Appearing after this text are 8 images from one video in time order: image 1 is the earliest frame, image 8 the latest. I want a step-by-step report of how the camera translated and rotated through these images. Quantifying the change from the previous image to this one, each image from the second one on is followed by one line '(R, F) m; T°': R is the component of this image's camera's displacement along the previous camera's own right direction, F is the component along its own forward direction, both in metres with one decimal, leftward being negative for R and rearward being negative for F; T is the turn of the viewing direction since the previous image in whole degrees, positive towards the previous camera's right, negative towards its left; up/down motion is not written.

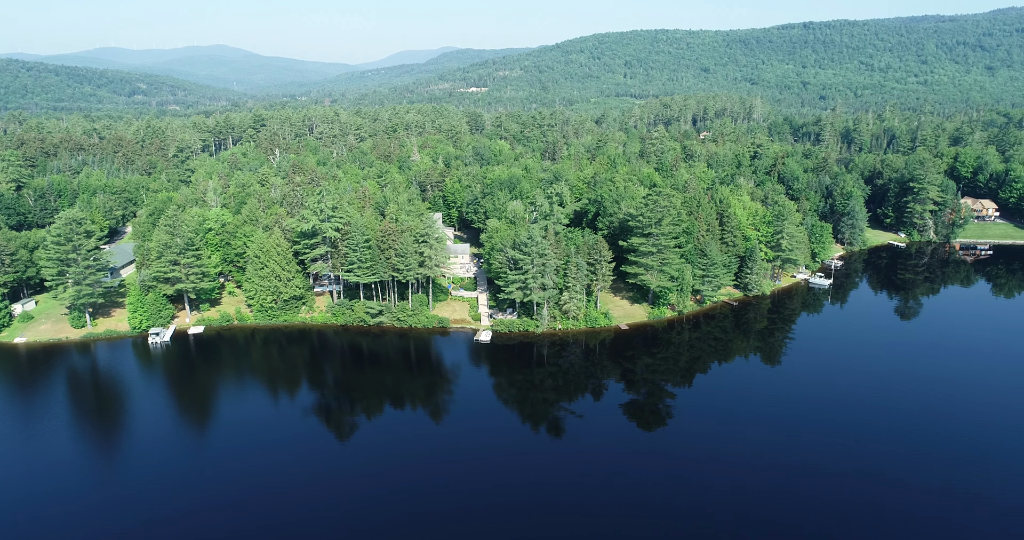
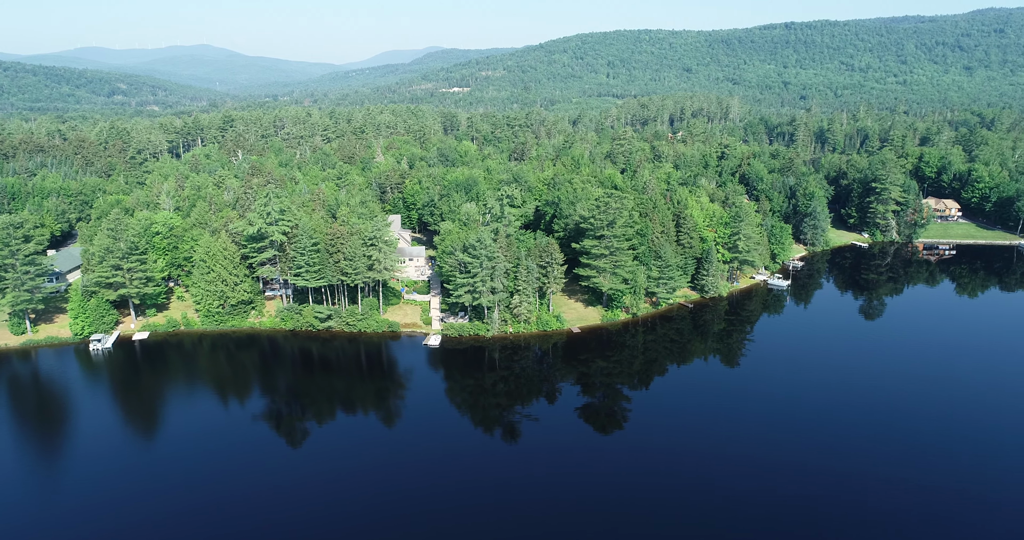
(+3.2, +0.7) m; +1°
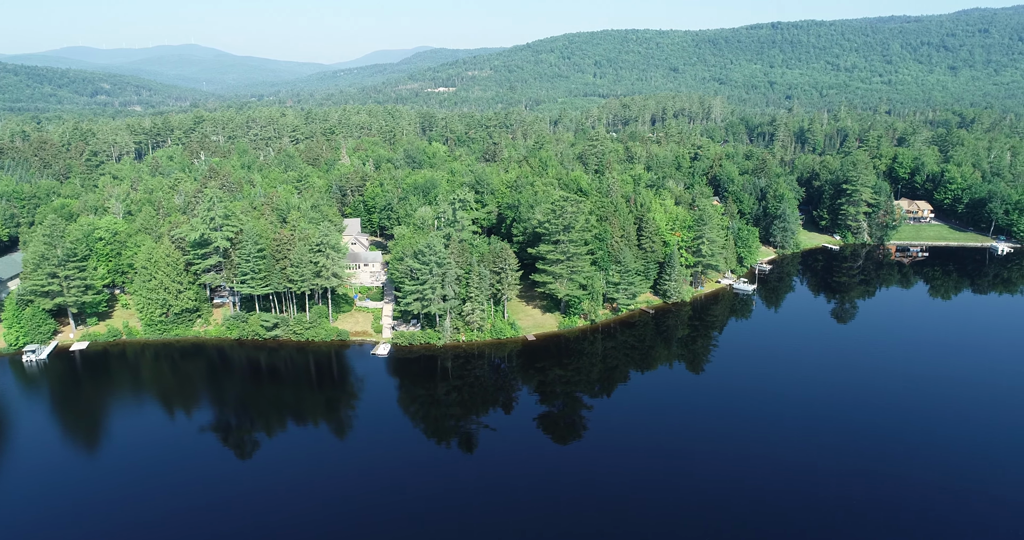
(+3.2, +1.8) m; +1°
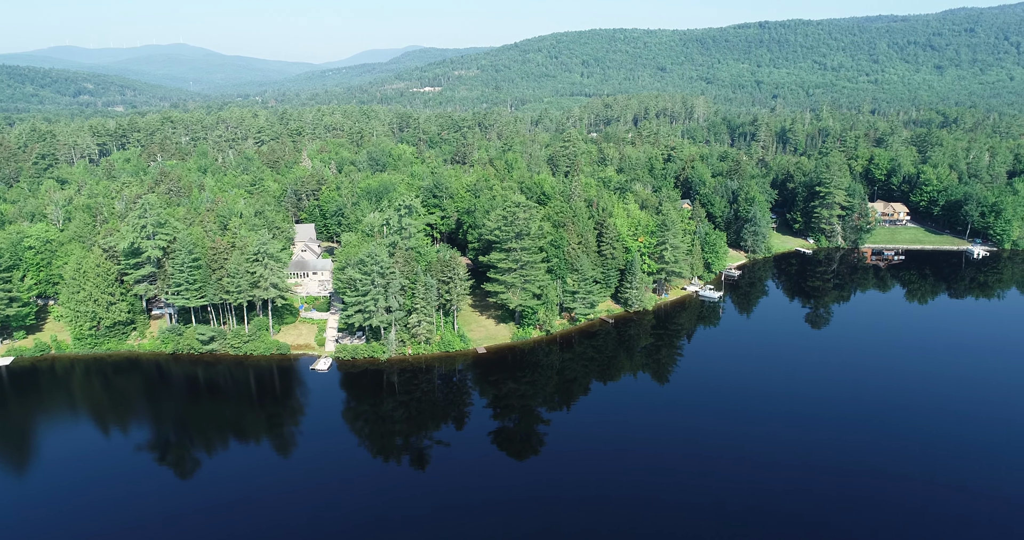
(+3.4, +2.8) m; +1°
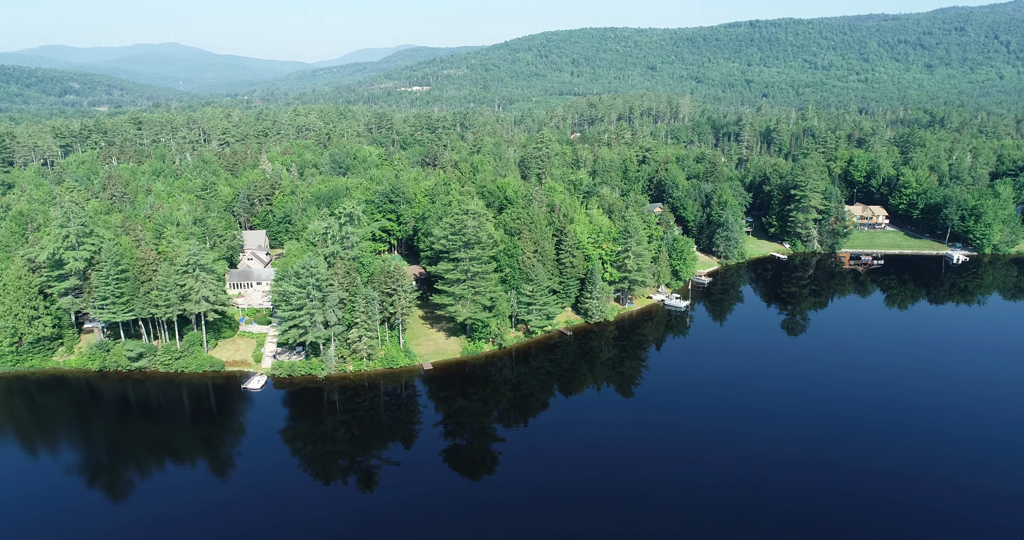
(+3.5, +3.1) m; 0°
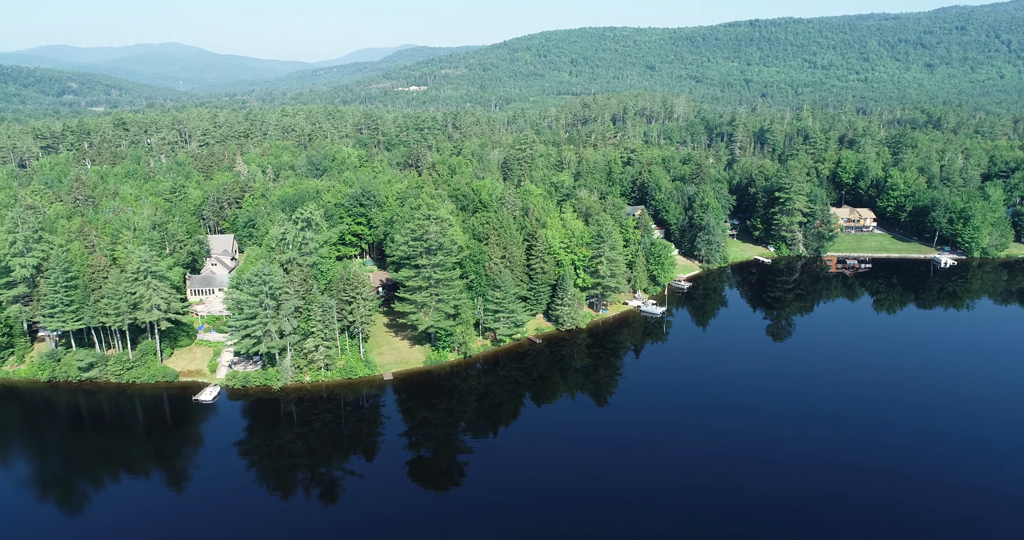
(+2.8, +1.8) m; 0°
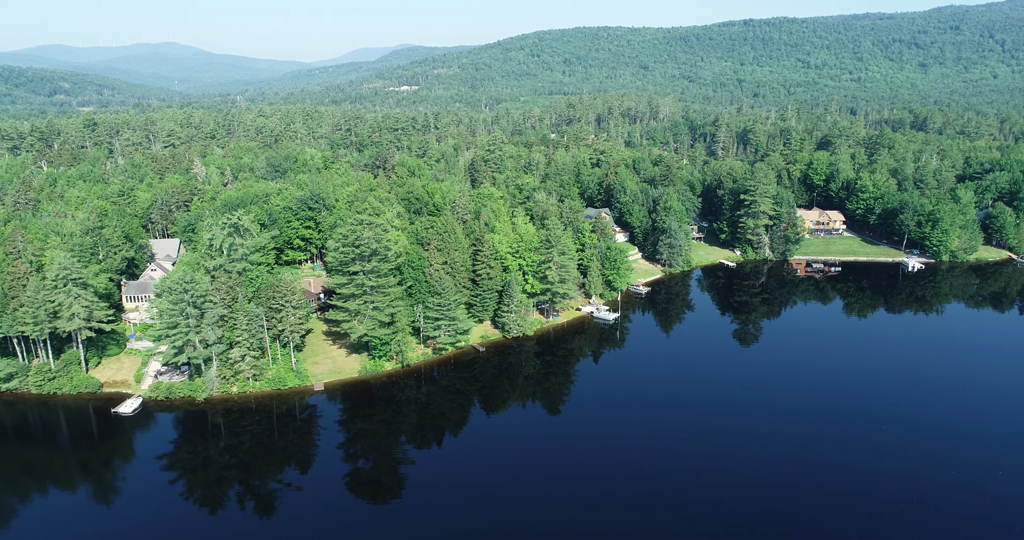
(+4.5, +1.7) m; 0°
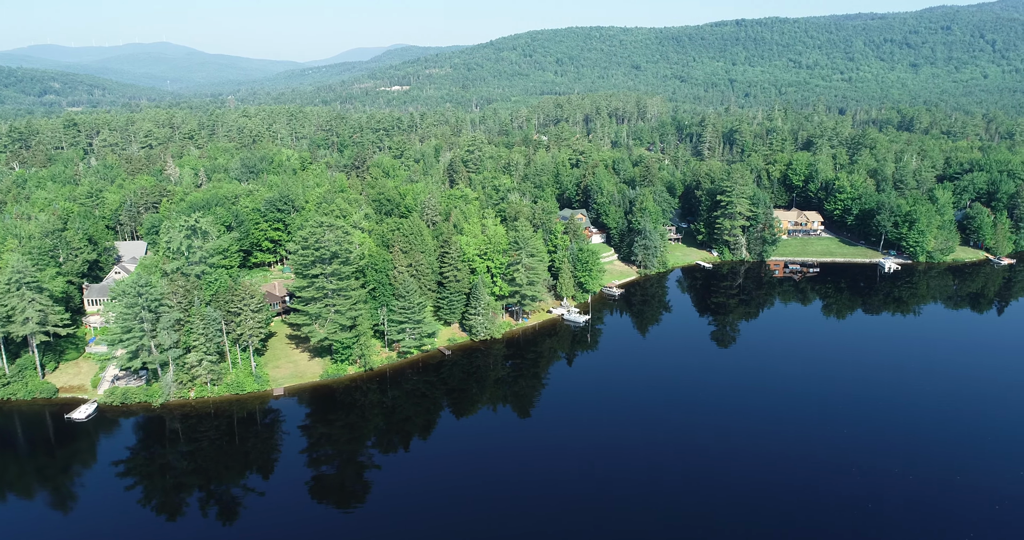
(+2.3, +0.6) m; 0°
